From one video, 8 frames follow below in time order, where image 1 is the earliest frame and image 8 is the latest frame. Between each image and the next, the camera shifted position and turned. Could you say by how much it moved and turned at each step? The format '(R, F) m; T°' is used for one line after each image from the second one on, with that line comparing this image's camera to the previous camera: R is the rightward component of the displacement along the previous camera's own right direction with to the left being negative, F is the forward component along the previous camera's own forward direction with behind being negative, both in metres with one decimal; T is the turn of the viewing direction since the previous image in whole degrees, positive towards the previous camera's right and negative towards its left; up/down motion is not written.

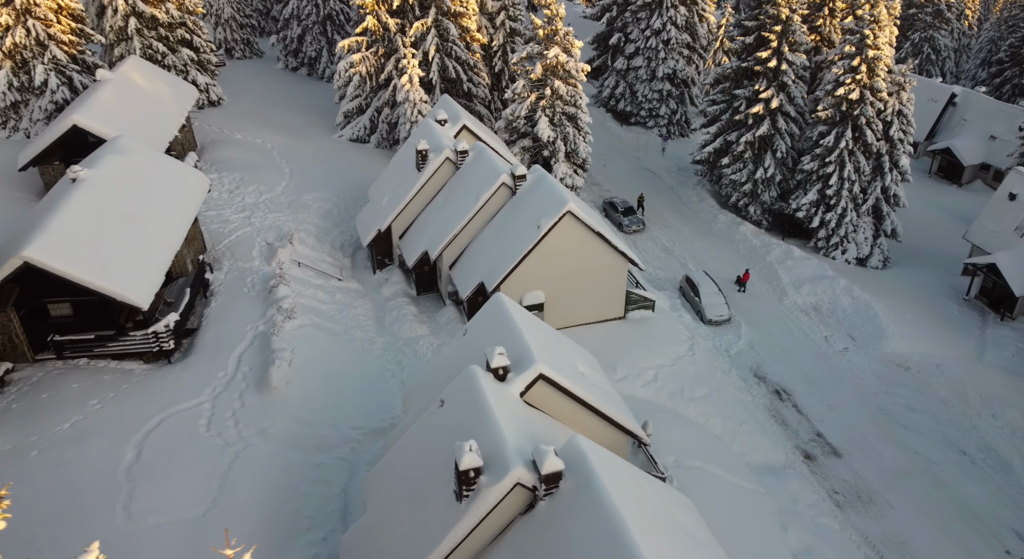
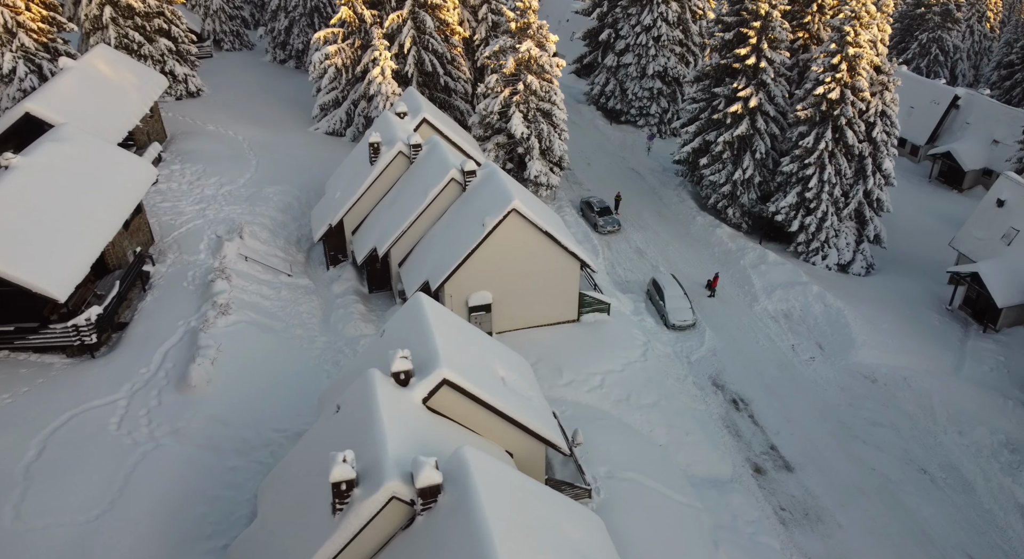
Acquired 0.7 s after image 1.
(+2.5, +0.9) m; -1°
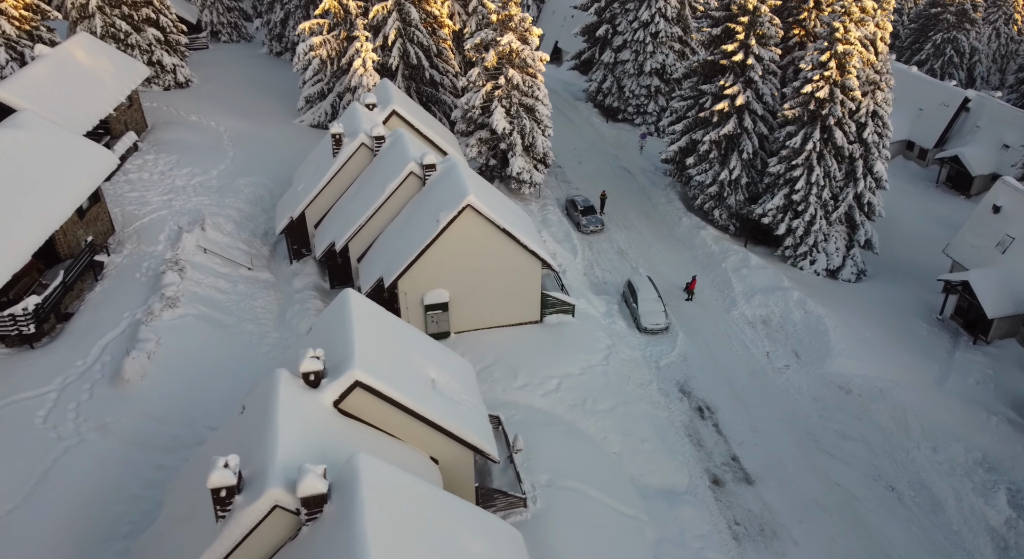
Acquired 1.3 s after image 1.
(+2.1, +0.8) m; -1°
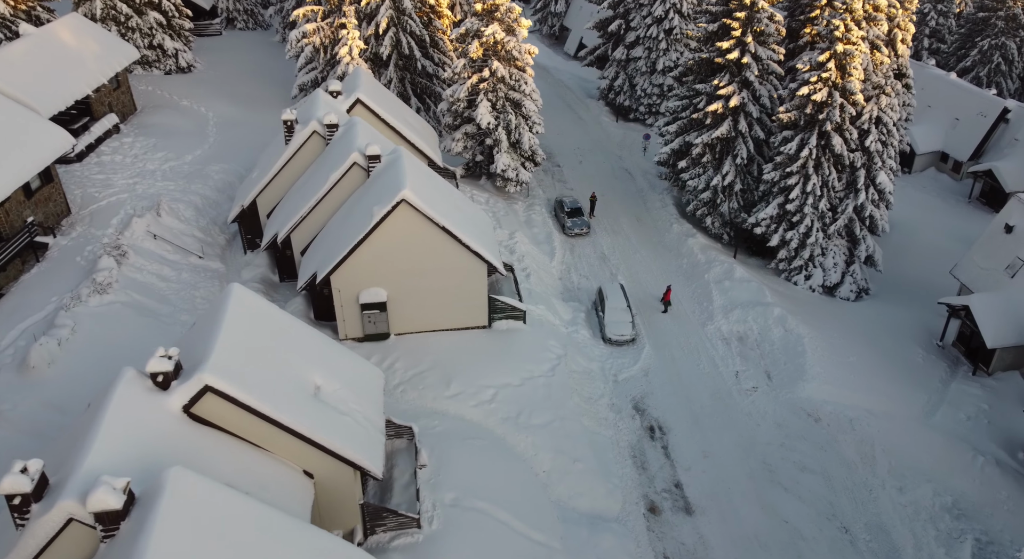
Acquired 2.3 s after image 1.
(+3.3, +1.4) m; -3°
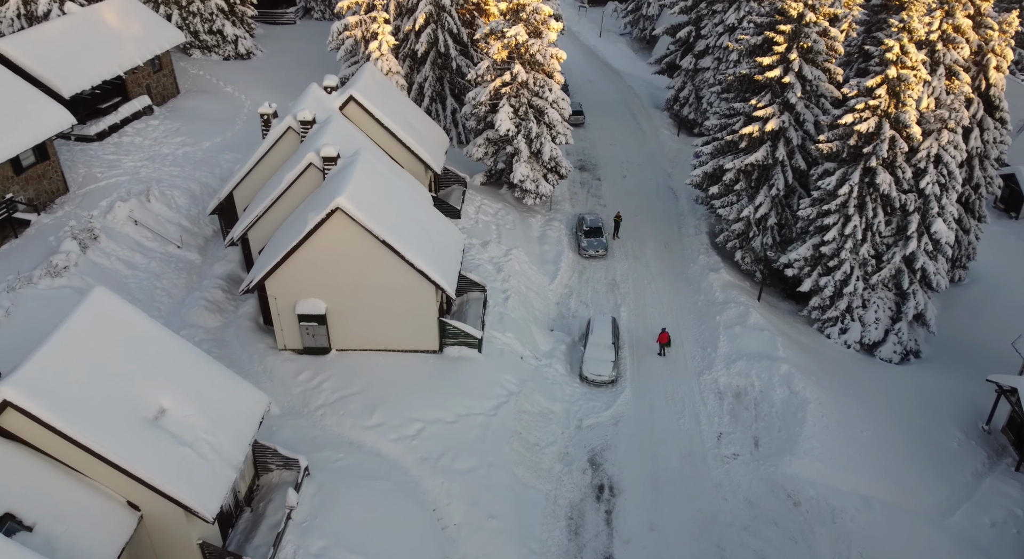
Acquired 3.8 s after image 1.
(+4.5, +2.4) m; -8°
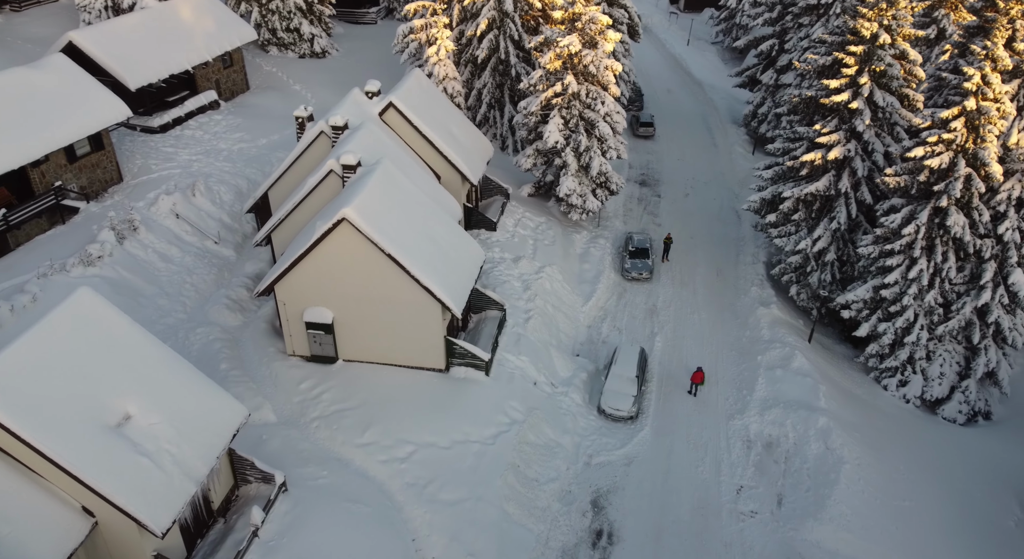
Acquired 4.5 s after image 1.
(+2.1, +1.1) m; -7°
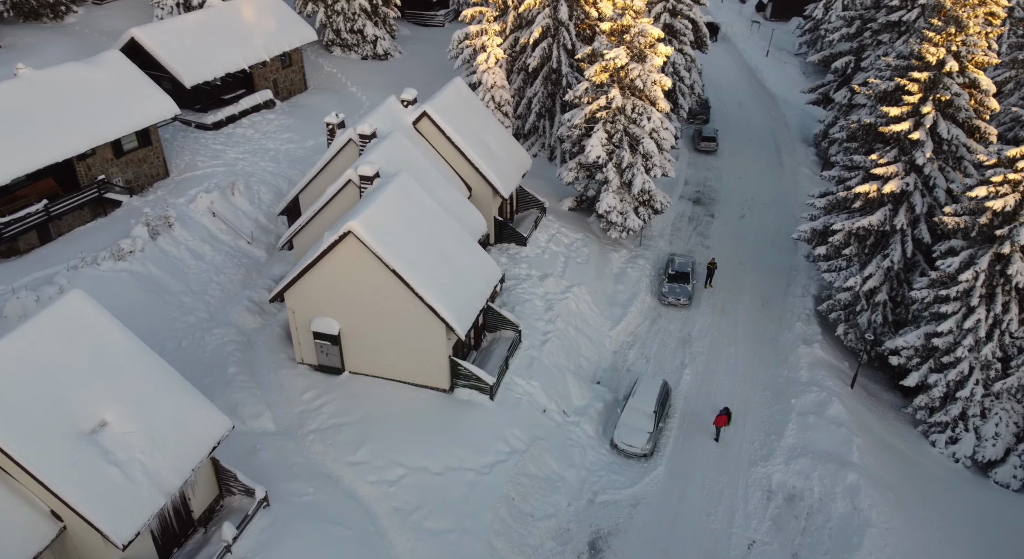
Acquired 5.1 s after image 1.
(+1.7, +0.9) m; -6°
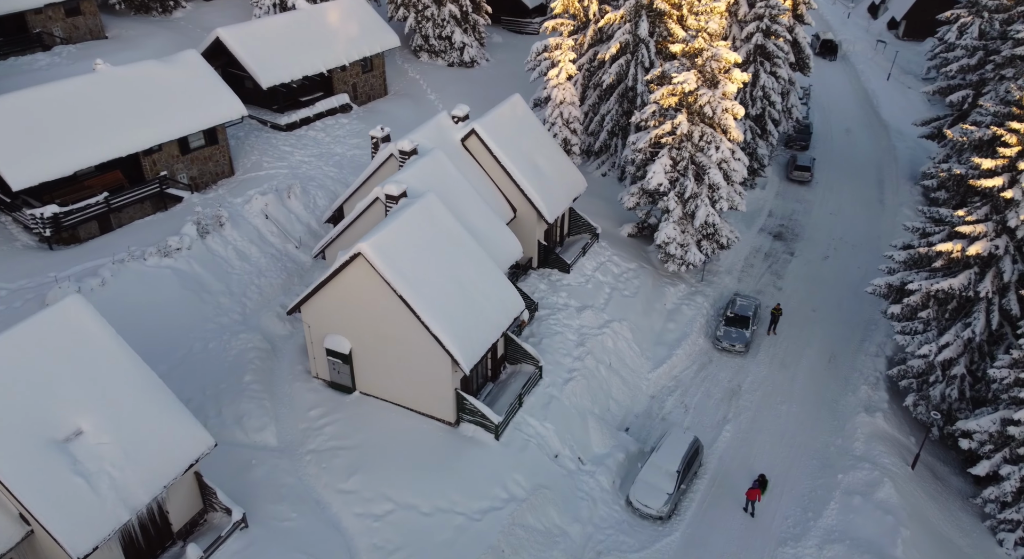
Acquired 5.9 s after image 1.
(+2.2, +1.3) m; -8°
